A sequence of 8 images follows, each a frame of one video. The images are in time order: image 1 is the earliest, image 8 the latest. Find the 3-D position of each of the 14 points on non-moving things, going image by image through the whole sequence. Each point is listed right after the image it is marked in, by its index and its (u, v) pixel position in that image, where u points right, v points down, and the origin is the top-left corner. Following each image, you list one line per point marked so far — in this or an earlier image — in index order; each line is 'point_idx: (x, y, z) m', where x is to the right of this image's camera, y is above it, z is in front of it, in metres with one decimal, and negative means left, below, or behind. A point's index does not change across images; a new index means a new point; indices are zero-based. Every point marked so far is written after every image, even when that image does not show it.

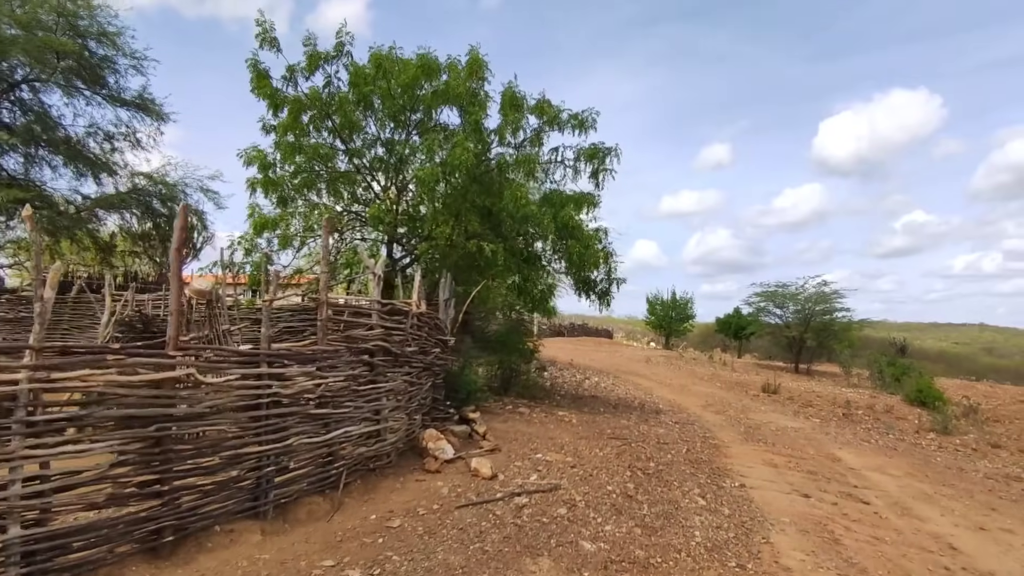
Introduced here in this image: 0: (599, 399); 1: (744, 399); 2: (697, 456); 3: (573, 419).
0: (+1.6, -2.1, +12.9) m
1: (+5.4, -2.6, +16.1) m
2: (+2.1, -1.9, +8.0) m
3: (+0.8, -1.8, +9.7) m
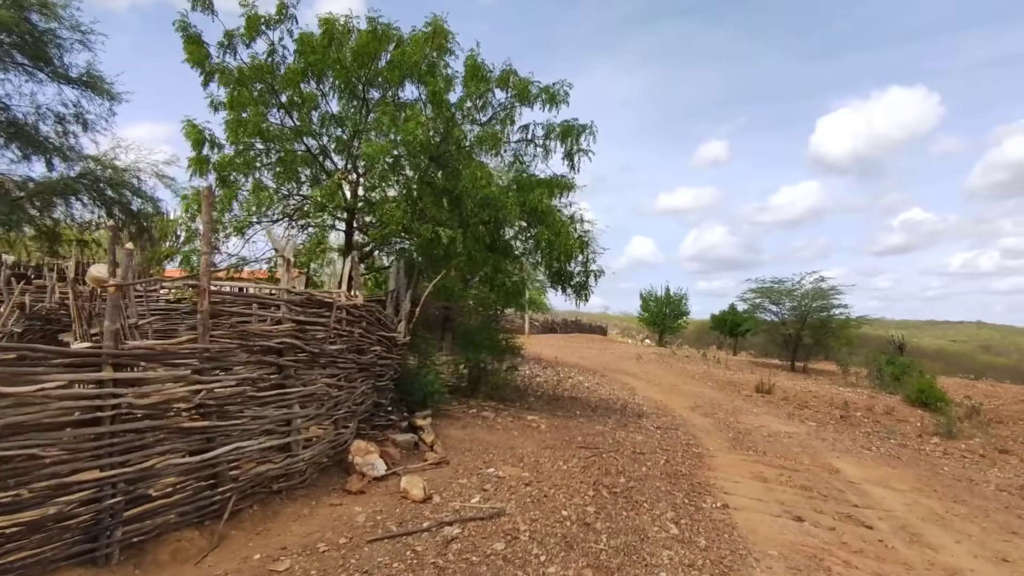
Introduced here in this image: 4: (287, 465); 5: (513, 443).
0: (+1.1, -1.9, +12.0) m
1: (+4.9, -2.4, +15.2) m
2: (+1.7, -1.8, +7.1) m
3: (+0.4, -1.7, +8.8) m
4: (-1.5, -1.2, +4.7) m
5: (0.0, -1.6, +7.4) m
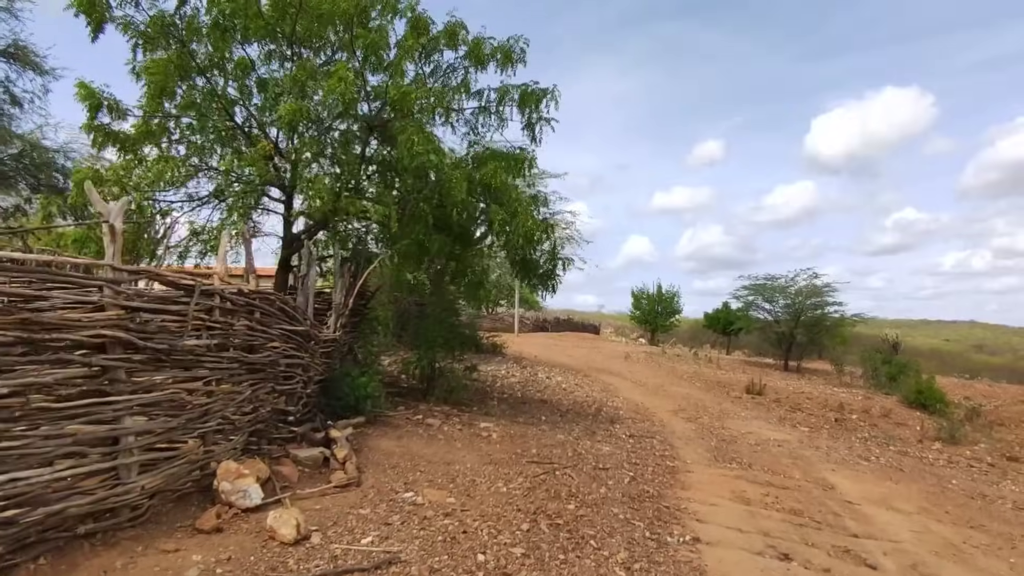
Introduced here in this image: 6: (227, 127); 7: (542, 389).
0: (+0.6, -1.8, +10.8) m
1: (+4.3, -2.3, +14.1) m
2: (+1.1, -1.7, +6.0) m
3: (-0.2, -1.6, +7.7) m
4: (-2.0, -1.1, +3.6) m
5: (-0.6, -1.5, +6.3) m
6: (-3.4, +1.9, +8.3) m
7: (+0.5, -1.9, +13.1) m
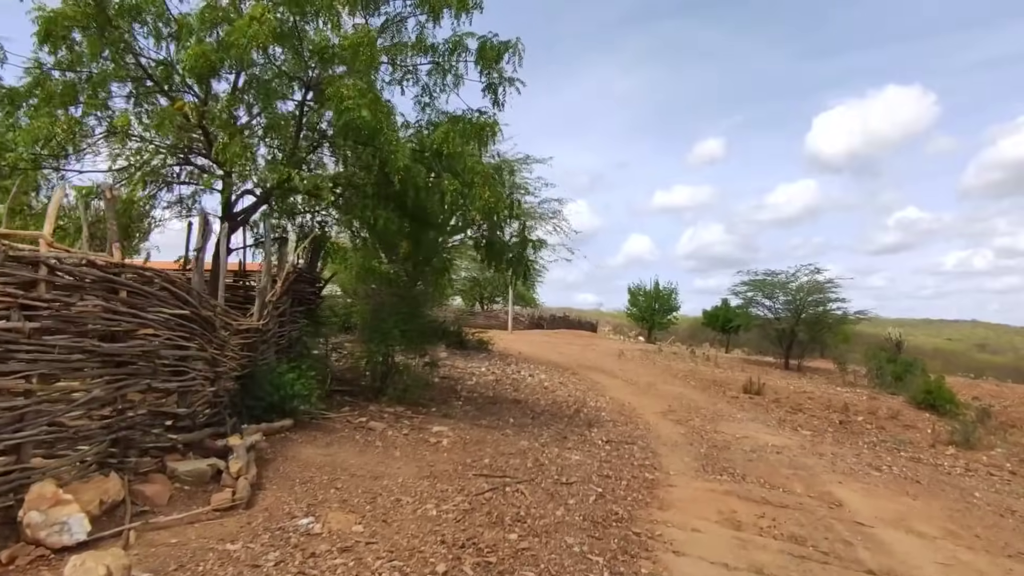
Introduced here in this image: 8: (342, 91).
0: (+0.1, -1.6, +9.8) m
1: (+3.9, -2.1, +13.1) m
2: (+0.7, -1.6, +5.0) m
3: (-0.6, -1.4, +6.6) m
4: (-2.5, -0.9, +2.5) m
5: (-1.0, -1.4, +5.2) m
6: (-3.8, +2.1, +7.2) m
7: (+0.1, -1.7, +12.1) m
8: (-1.4, +1.8, +6.5) m
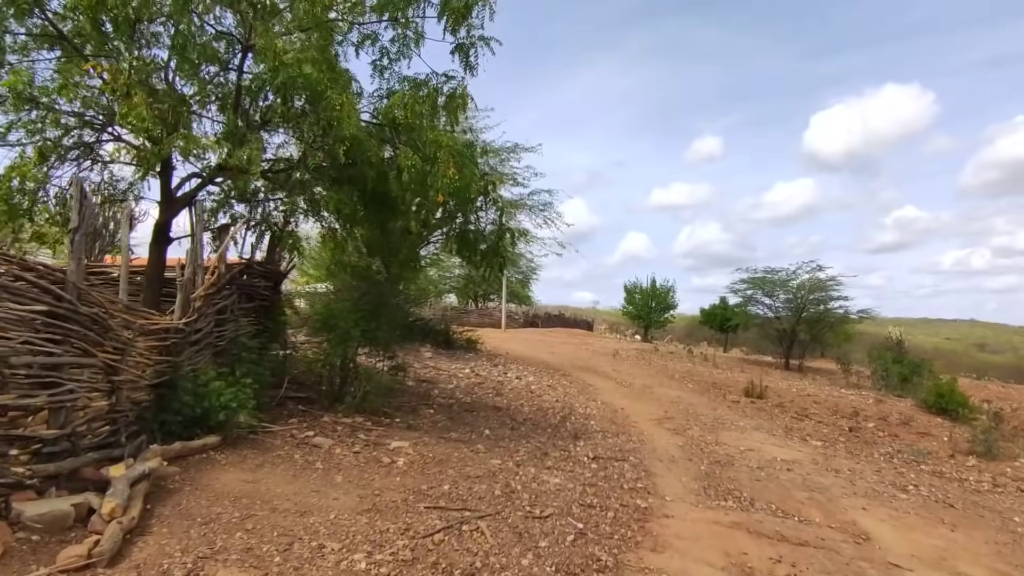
0: (-0.1, -1.6, +8.8) m
1: (+3.6, -2.1, +12.1) m
2: (+0.5, -1.5, +4.0) m
3: (-0.9, -1.4, +5.7) m
4: (-2.7, -0.9, +1.5) m
5: (-1.2, -1.3, +4.3) m
6: (-4.0, +2.1, +6.3) m
7: (-0.1, -1.7, +11.1) m
8: (-1.7, +1.8, +5.5) m
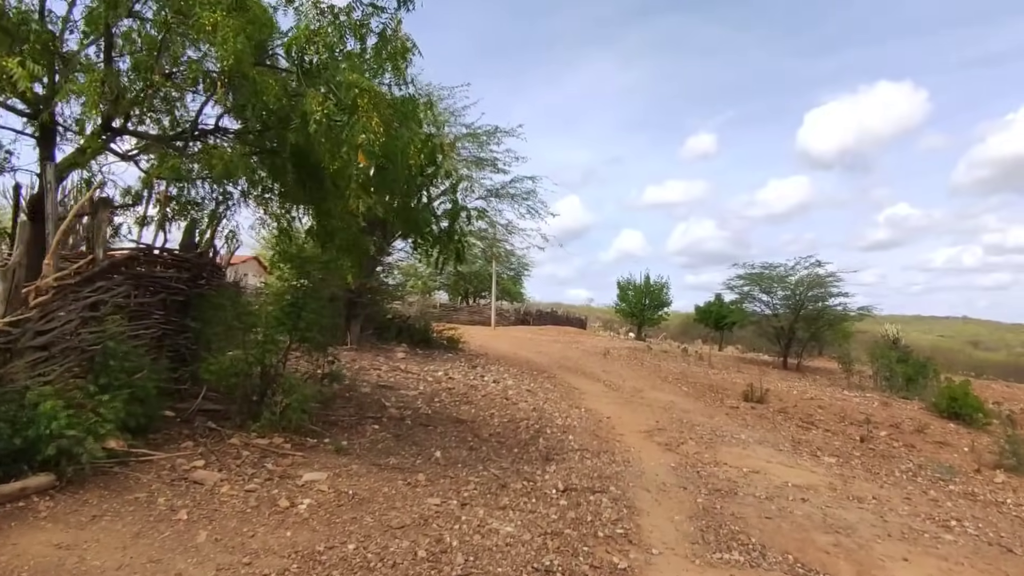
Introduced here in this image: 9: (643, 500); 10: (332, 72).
0: (-0.5, -1.5, +7.6) m
1: (+3.2, -2.0, +10.9) m
2: (+0.1, -1.4, +2.7) m
3: (-1.2, -1.3, +4.4) m
4: (-3.0, -0.8, +0.2) m
5: (-1.6, -1.2, +3.0) m
6: (-4.4, +2.2, +4.9) m
7: (-0.5, -1.6, +9.8) m
8: (-2.0, +1.9, +4.2) m
9: (+1.0, -1.6, +5.4) m
10: (-1.2, +1.5, +4.9) m
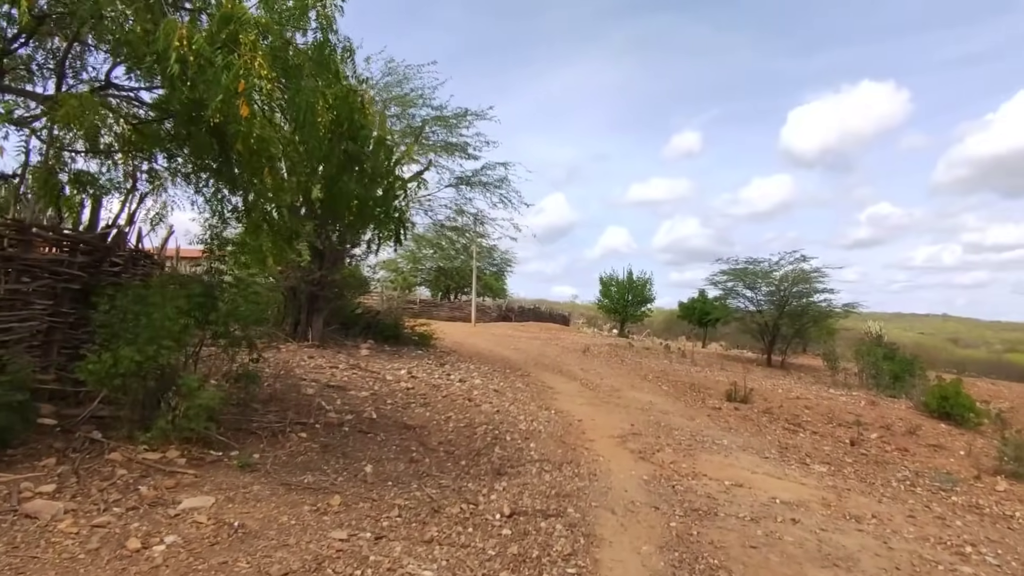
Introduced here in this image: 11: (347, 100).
0: (-1.0, -1.4, +6.7) m
1: (+2.7, -1.9, +10.1) m
2: (-0.2, -1.4, +1.9) m
3: (-1.6, -1.2, +3.5) m
4: (-3.3, -0.7, -0.7) m
5: (-1.9, -1.1, +2.1) m
6: (-4.8, +2.3, +3.9) m
7: (-1.0, -1.5, +8.9) m
8: (-2.4, +2.0, +3.3) m
9: (+0.6, -1.5, +4.5) m
10: (-1.6, +1.6, +4.0) m
11: (-1.2, +1.4, +5.1) m
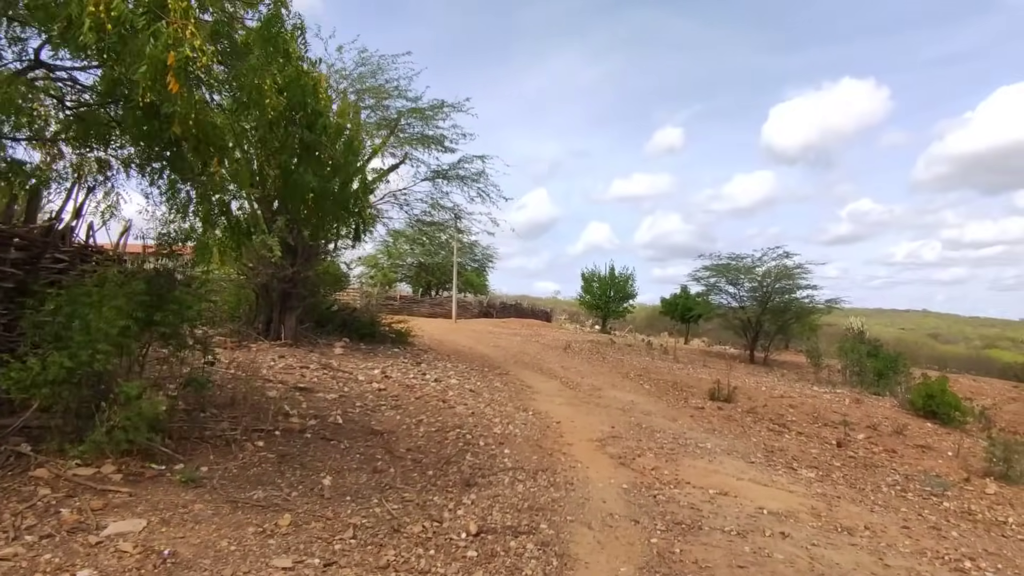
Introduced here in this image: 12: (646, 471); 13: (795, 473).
0: (-1.2, -1.4, +6.3) m
1: (+2.3, -1.8, +9.8) m
2: (-0.4, -1.4, +1.5) m
3: (-1.8, -1.2, +3.1) m
4: (-3.4, -0.7, -1.2) m
5: (-2.0, -1.1, +1.6) m
6: (-4.9, +2.3, +3.4) m
7: (-1.3, -1.4, +8.5) m
8: (-2.6, +2.0, +2.8) m
9: (+0.4, -1.5, +4.2) m
10: (-1.8, +1.6, +3.5) m
11: (-1.4, +1.4, +4.7) m
12: (+1.2, -1.7, +6.3) m
13: (+2.8, -1.8, +6.8) m
